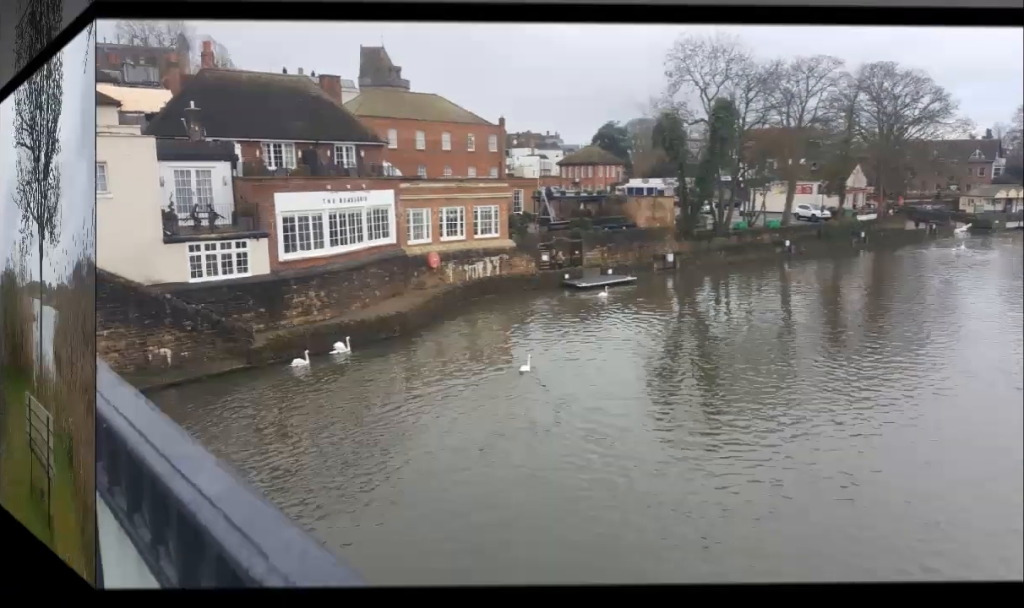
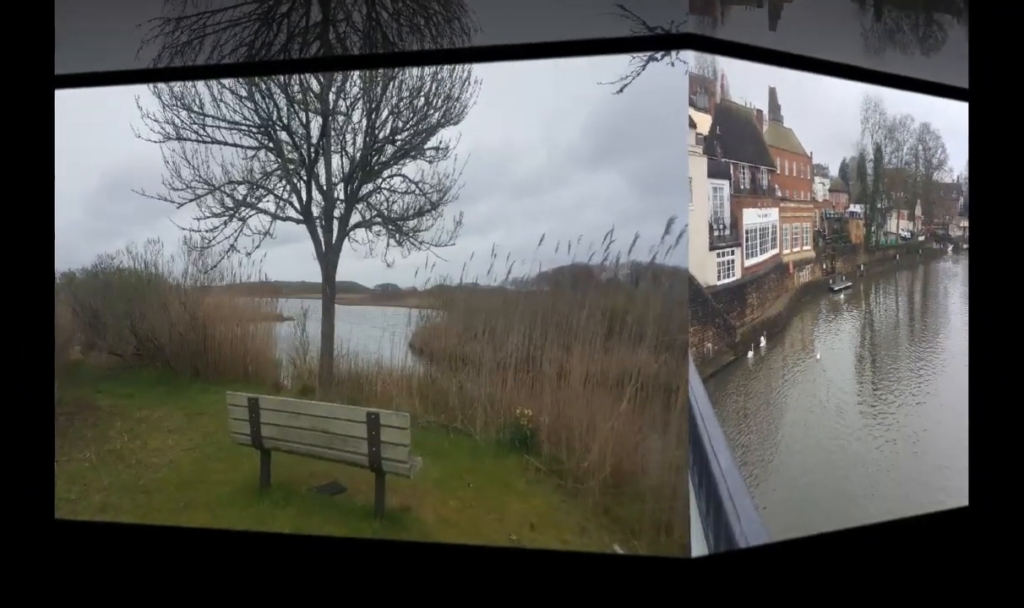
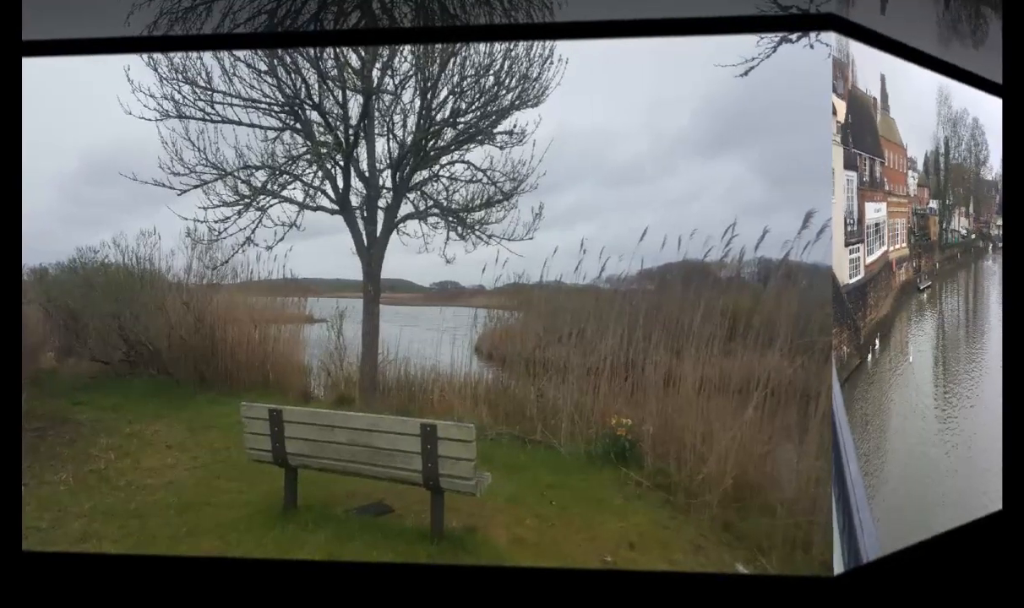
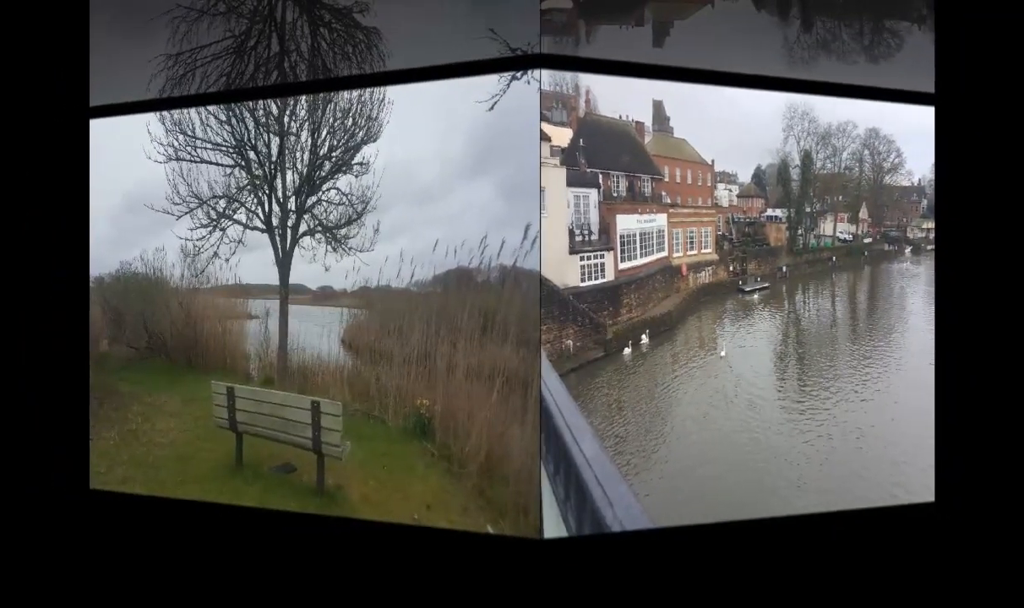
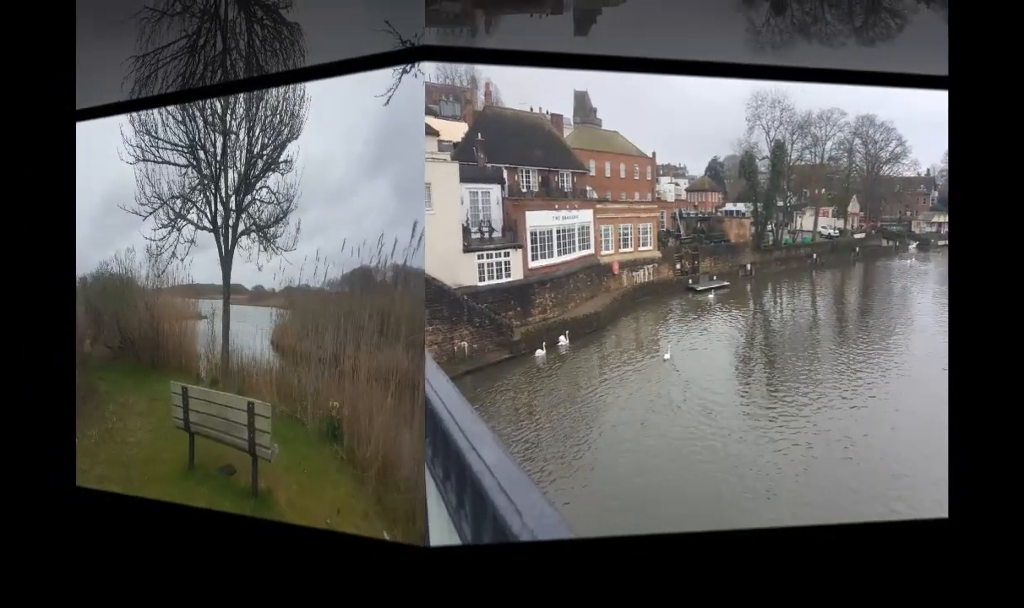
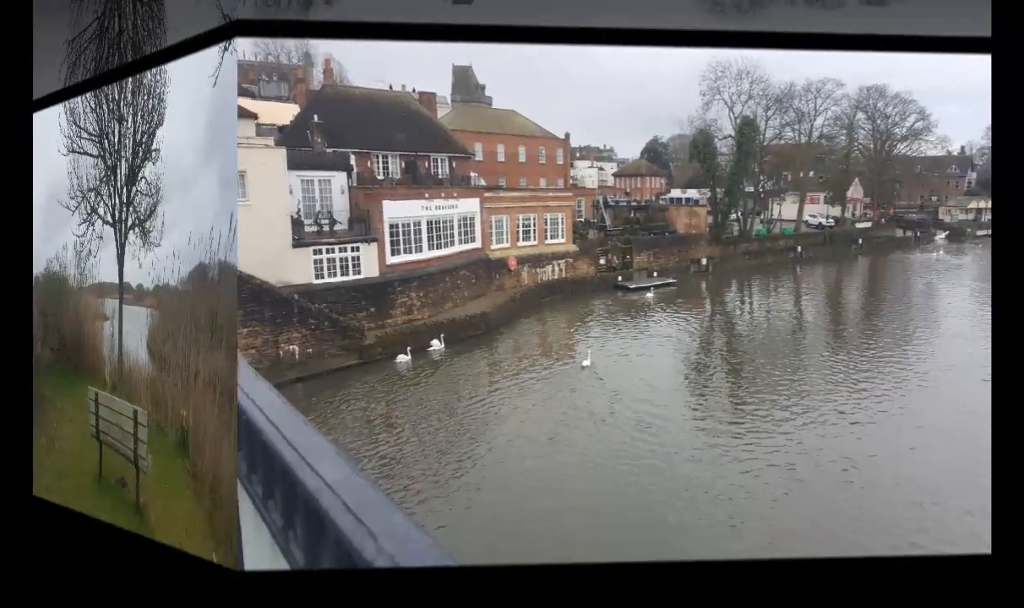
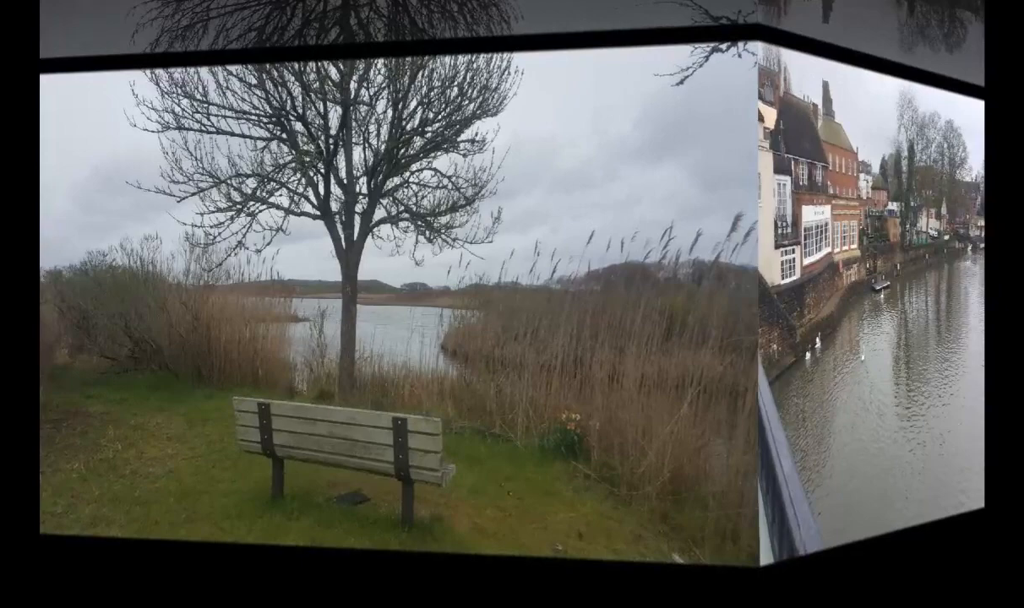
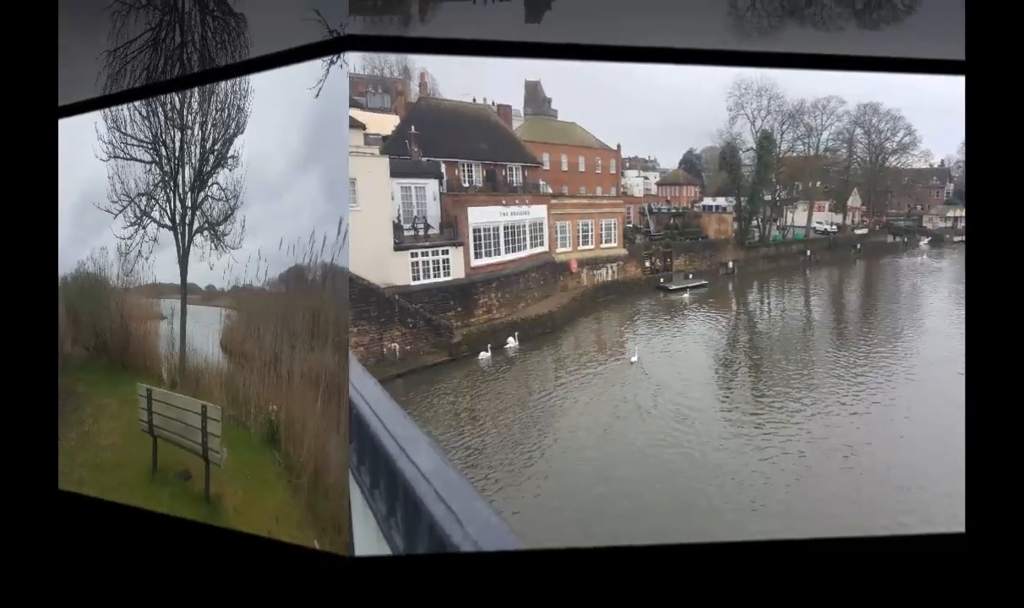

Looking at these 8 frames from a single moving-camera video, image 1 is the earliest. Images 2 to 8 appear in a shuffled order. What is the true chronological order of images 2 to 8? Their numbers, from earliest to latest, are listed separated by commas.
6, 8, 5, 4, 2, 7, 3
